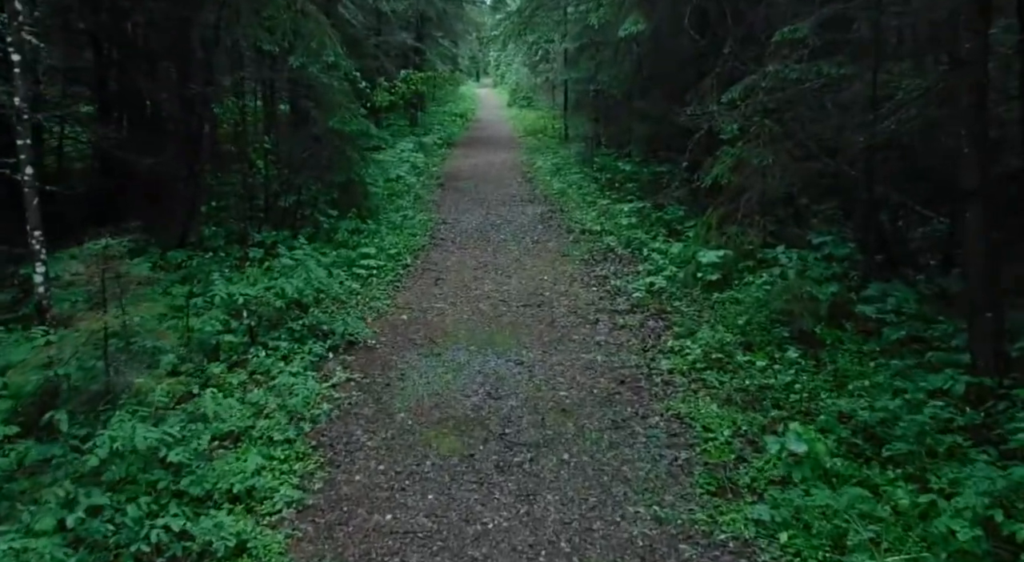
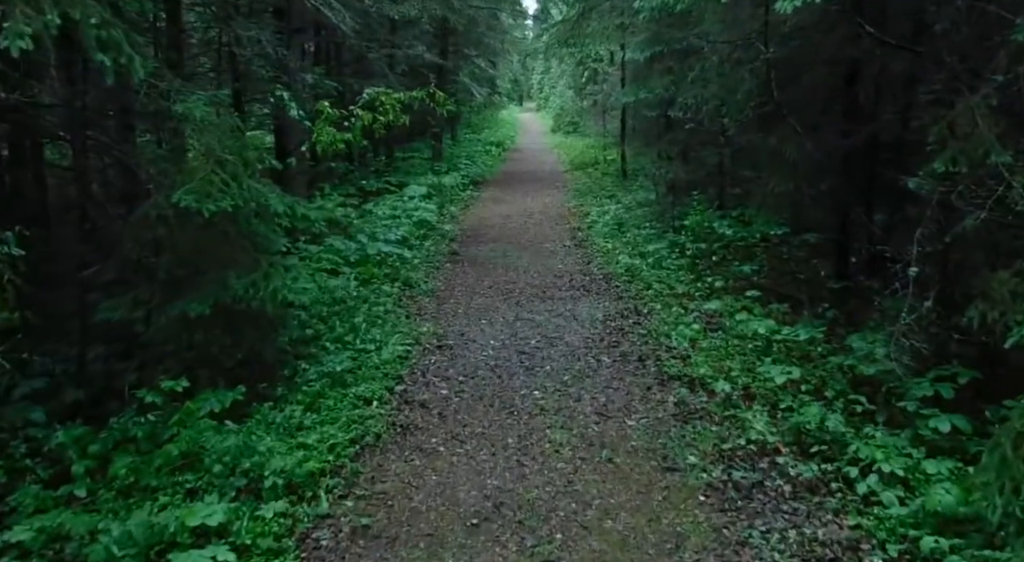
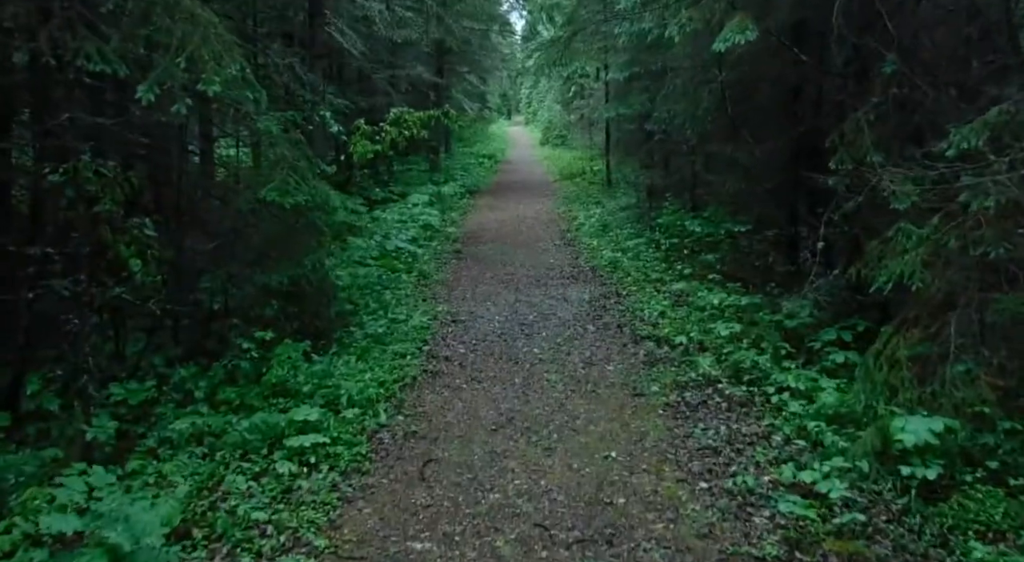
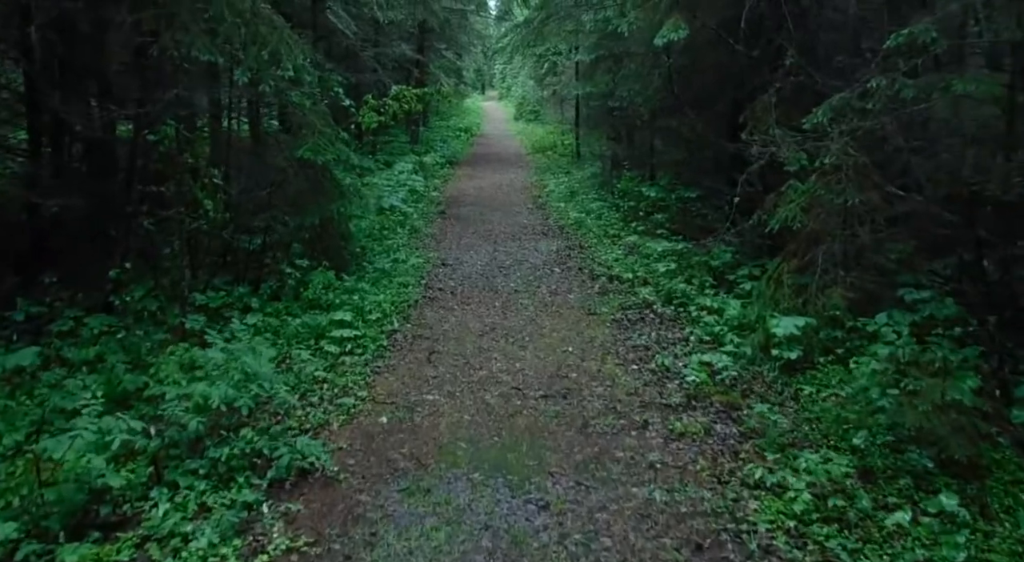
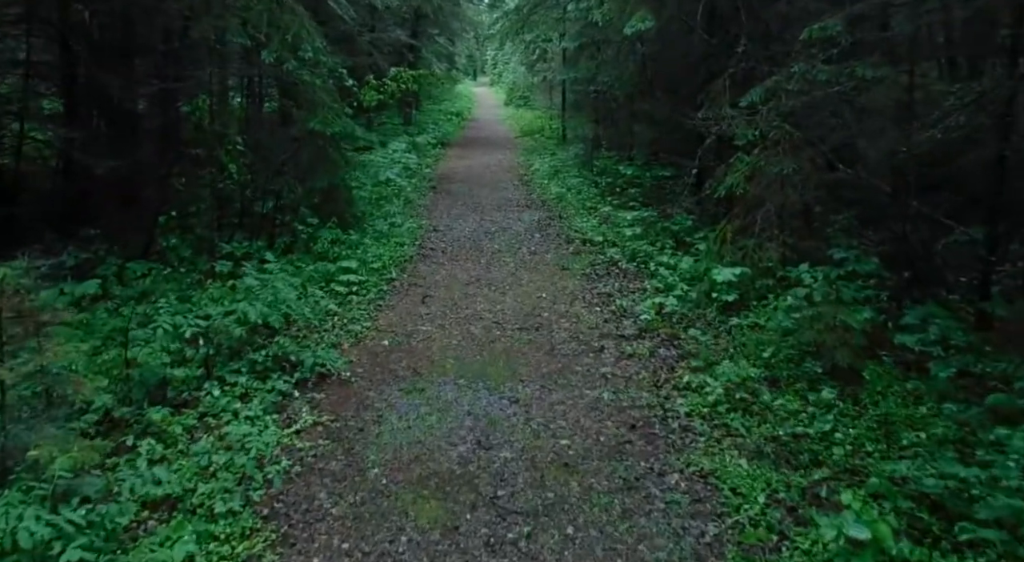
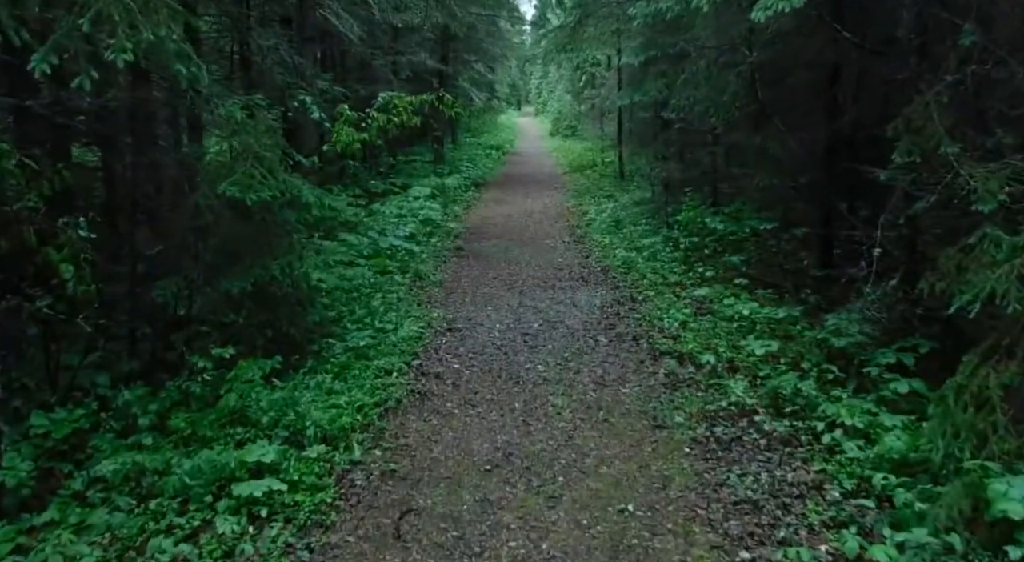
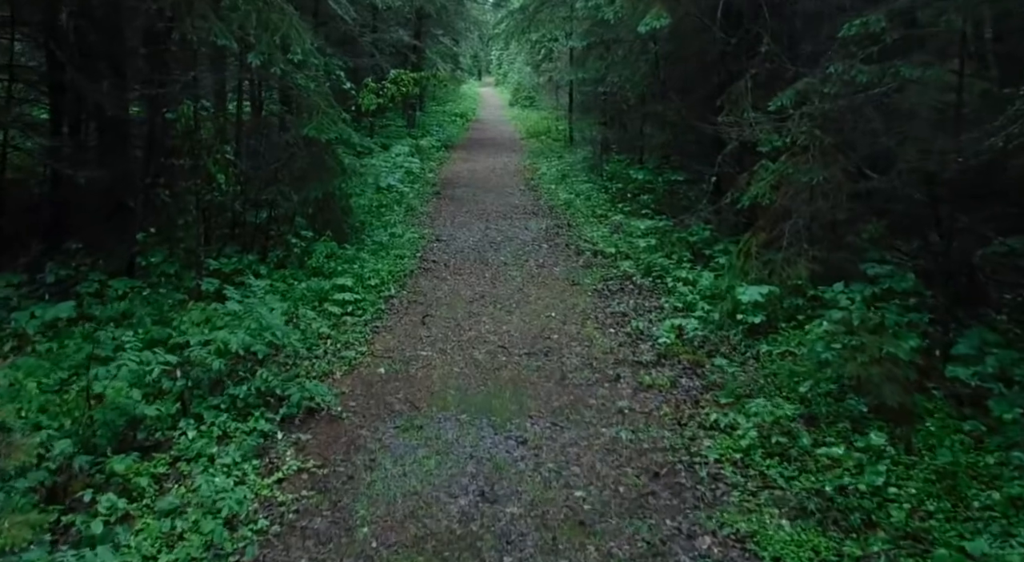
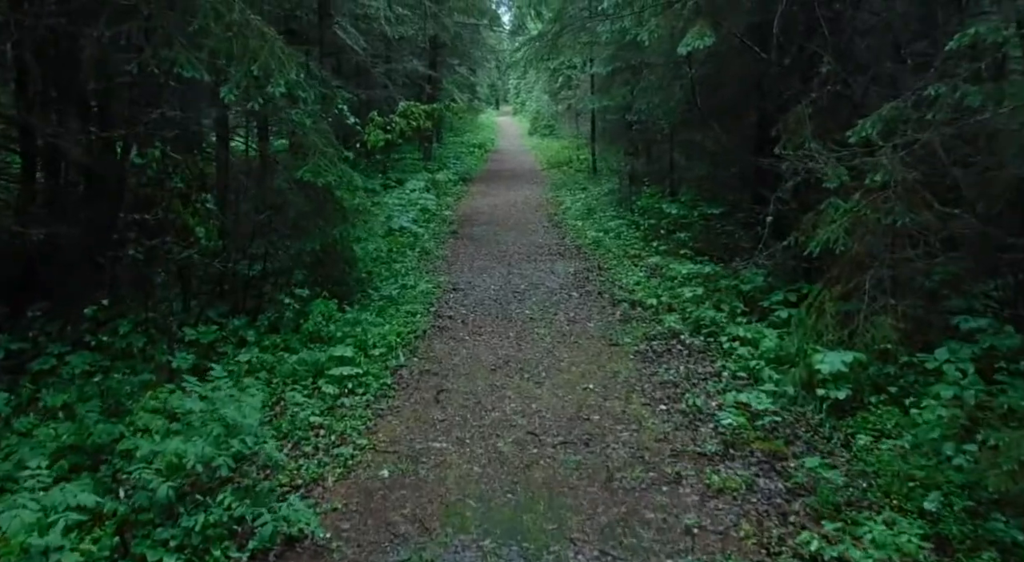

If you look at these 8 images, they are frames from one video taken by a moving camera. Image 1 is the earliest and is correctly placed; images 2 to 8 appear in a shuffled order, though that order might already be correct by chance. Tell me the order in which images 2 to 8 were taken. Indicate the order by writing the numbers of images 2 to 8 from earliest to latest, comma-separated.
5, 7, 4, 8, 3, 6, 2
